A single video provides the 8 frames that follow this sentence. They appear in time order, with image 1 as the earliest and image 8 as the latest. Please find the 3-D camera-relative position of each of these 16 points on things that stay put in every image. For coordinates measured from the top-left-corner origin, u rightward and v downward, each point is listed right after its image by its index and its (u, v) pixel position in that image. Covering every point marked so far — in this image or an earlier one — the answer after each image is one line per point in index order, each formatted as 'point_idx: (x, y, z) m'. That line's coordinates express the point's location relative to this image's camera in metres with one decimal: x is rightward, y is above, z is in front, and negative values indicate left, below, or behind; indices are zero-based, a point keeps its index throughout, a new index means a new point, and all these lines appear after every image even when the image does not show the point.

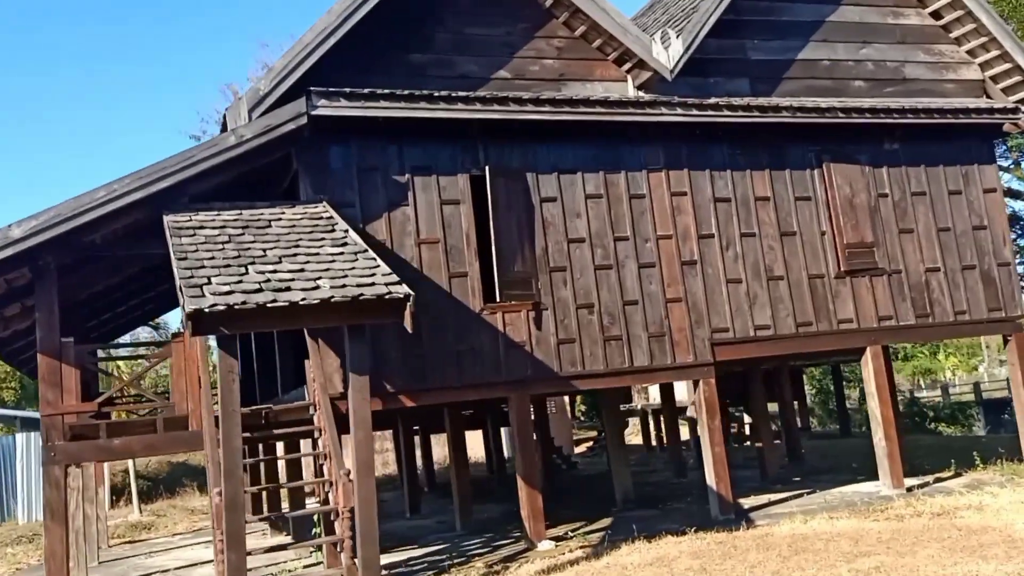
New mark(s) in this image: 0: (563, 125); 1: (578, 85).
0: (+0.7, +2.2, +11.0) m
1: (+0.9, +2.8, +11.4) m
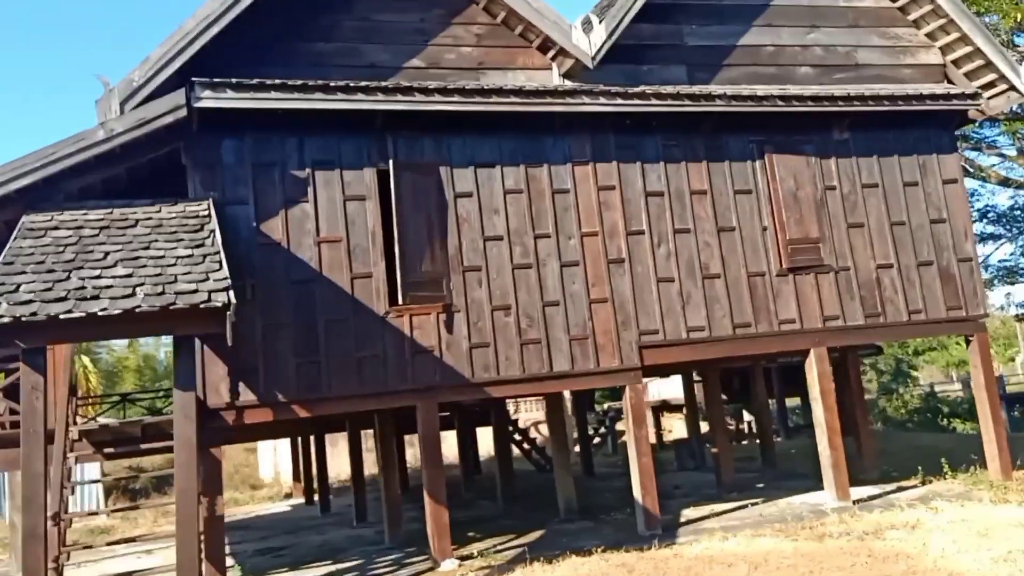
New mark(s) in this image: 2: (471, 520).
0: (-0.4, +2.2, +10.3) m
1: (-0.2, +2.8, +10.7) m
2: (-0.7, -4.1, +14.7) m
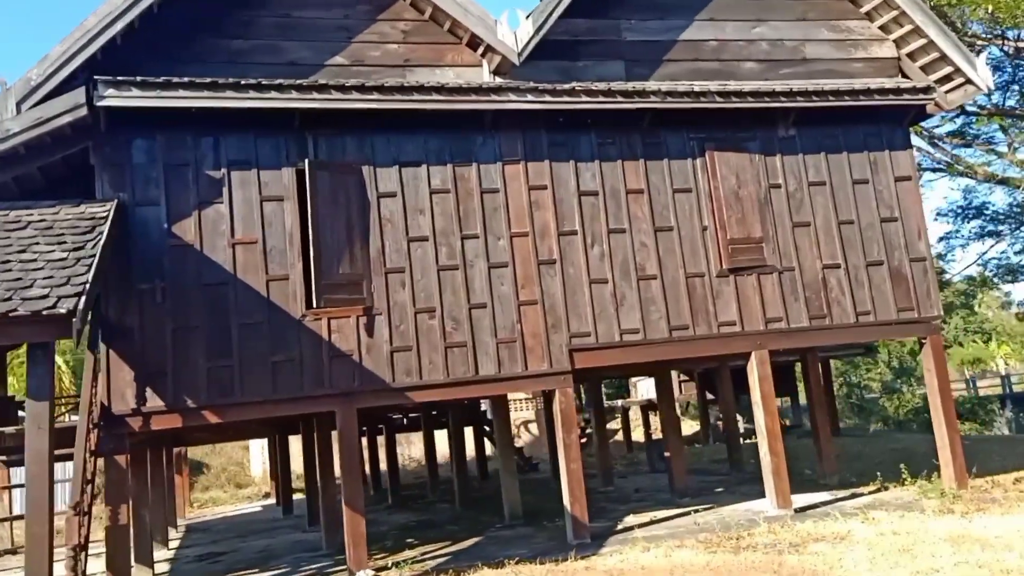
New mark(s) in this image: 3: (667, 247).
0: (-1.3, +2.2, +10.1) m
1: (-1.1, +2.8, +10.4) m
2: (-1.6, -4.1, +14.5) m
3: (+2.1, +0.5, +11.0) m
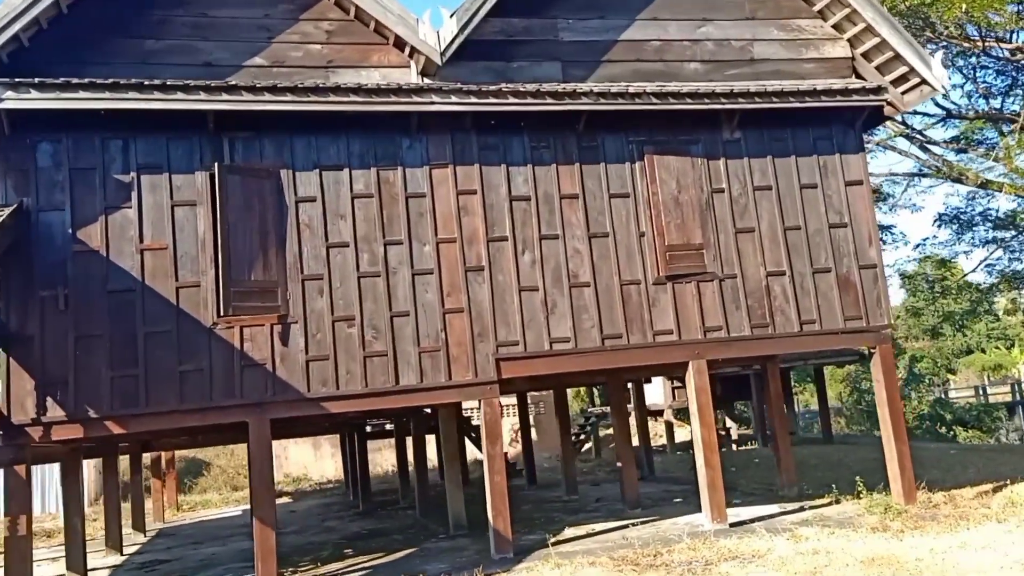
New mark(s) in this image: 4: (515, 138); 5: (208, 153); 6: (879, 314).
0: (-2.3, +2.1, +9.8) m
1: (-2.0, +2.7, +10.2) m
2: (-2.4, -4.2, +14.2) m
3: (+1.2, +0.4, +10.7) m
4: (0.0, +1.9, +10.7) m
5: (-3.5, +1.6, +9.5) m
6: (+5.1, -0.4, +11.4) m
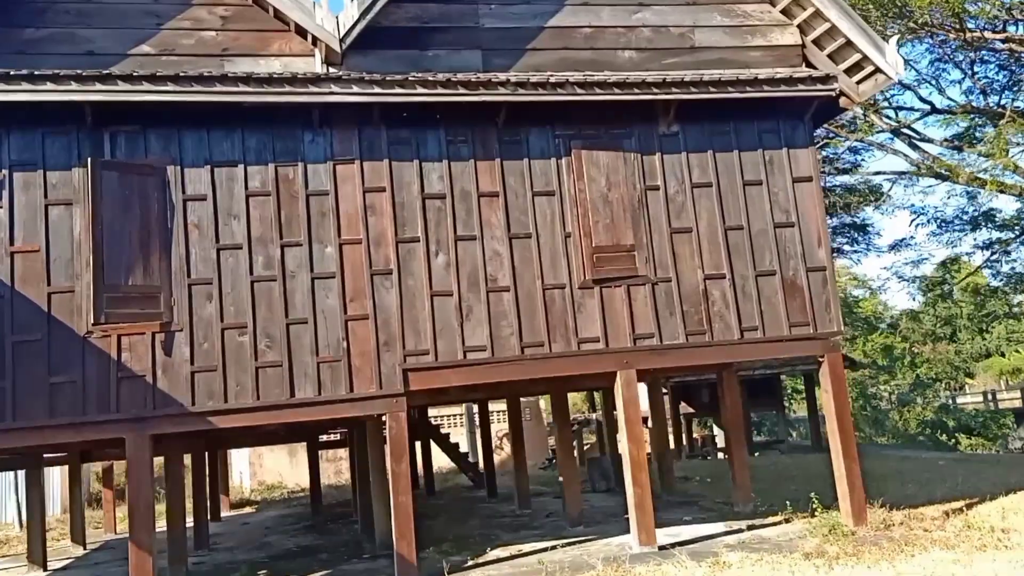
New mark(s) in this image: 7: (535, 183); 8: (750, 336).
0: (-3.3, +2.0, +9.1) m
1: (-3.0, +2.6, +9.5) m
2: (-3.4, -4.3, +13.5) m
3: (+0.1, +0.4, +9.9) m
4: (-1.0, +1.9, +9.9) m
5: (-4.6, +1.5, +8.9) m
6: (+4.1, -0.4, +10.6) m
7: (+0.3, +1.3, +10.1) m
8: (+3.0, -0.6, +10.3) m
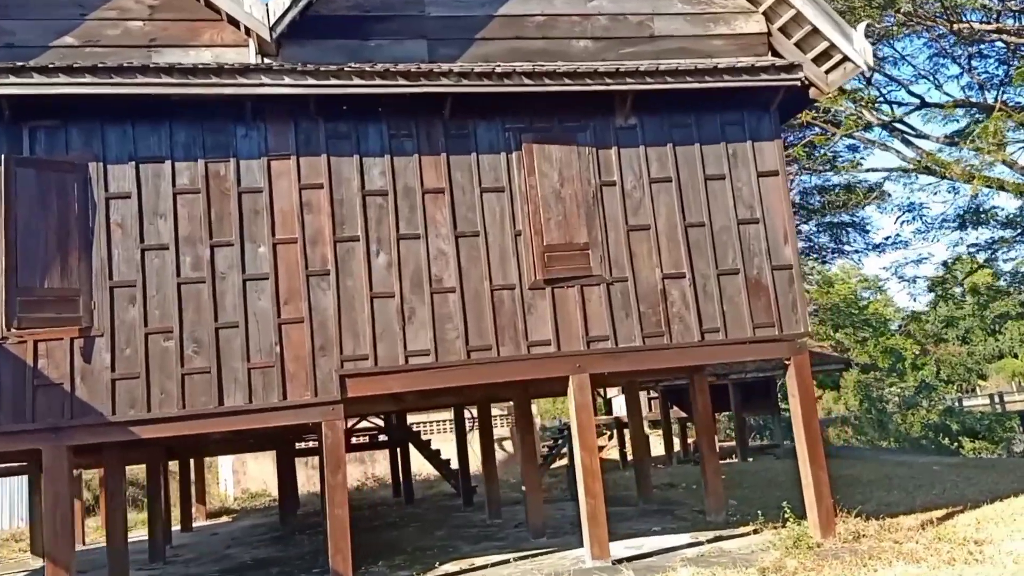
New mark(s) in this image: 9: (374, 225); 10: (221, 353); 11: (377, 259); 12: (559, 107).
0: (-3.9, +2.0, +8.7) m
1: (-3.7, +2.6, +9.0) m
2: (-4.0, -4.3, +13.1) m
3: (-0.5, +0.4, +9.4) m
4: (-1.6, +1.9, +9.5) m
5: (-5.2, +1.5, +8.4) m
6: (+3.4, -0.4, +10.0) m
7: (-0.3, +1.3, +9.6) m
8: (+2.4, -0.6, +9.8) m
9: (-1.6, +0.7, +9.3) m
10: (-3.1, -0.7, +8.7) m
11: (-1.5, +0.3, +9.2) m
12: (+0.6, +2.2, +9.9) m
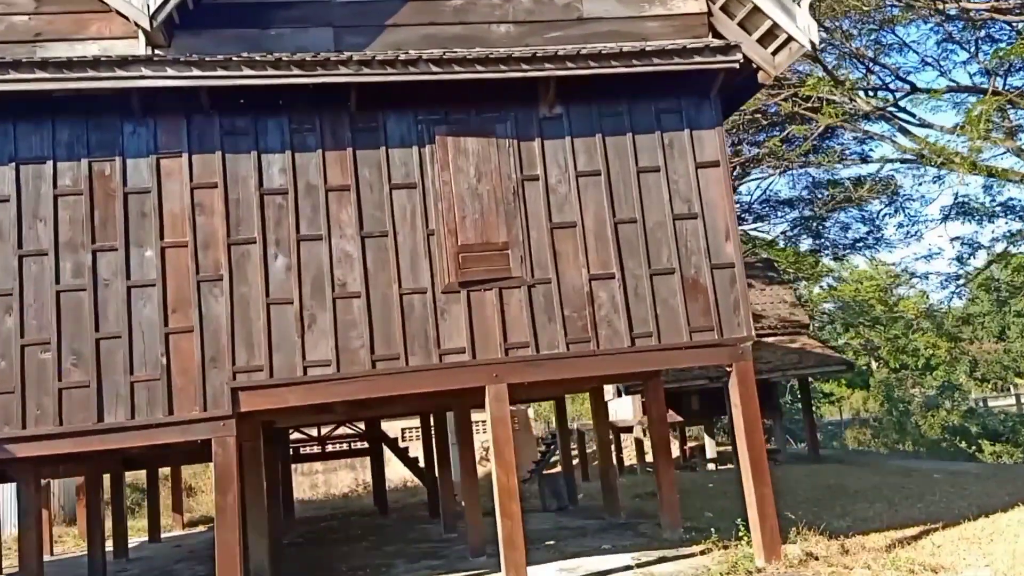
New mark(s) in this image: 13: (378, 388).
0: (-5.0, +1.9, +8.1) m
1: (-4.7, +2.5, +8.5) m
2: (-4.7, -4.4, +12.5) m
3: (-1.4, +0.3, +8.8) m
4: (-2.6, +1.8, +8.9) m
5: (-6.2, +1.4, +7.9) m
6: (+2.5, -0.4, +9.2) m
7: (-1.3, +1.2, +9.0) m
8: (+1.4, -0.6, +9.0) m
9: (-2.5, +0.7, +8.7) m
10: (-4.0, -0.8, +8.1) m
11: (-2.5, +0.3, +8.6) m
12: (-0.4, +2.2, +9.2) m
13: (-1.4, -1.0, +8.6) m
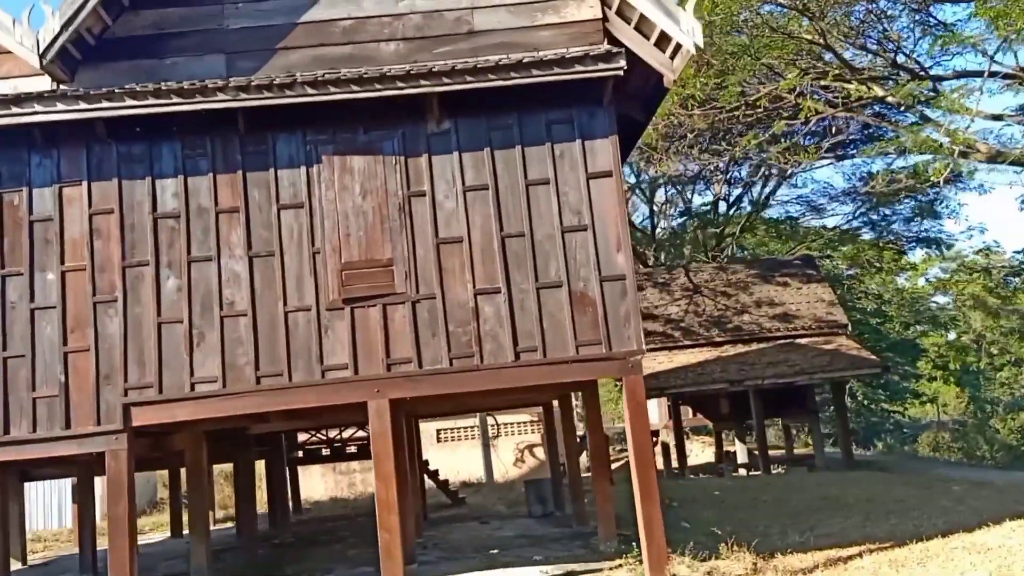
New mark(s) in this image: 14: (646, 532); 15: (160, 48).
0: (-6.3, +1.7, +8.8) m
1: (-6.0, +2.3, +9.2) m
2: (-5.5, -4.7, +13.2) m
3: (-2.7, +0.1, +9.1) m
4: (-3.9, +1.6, +9.3) m
5: (-7.6, +1.1, +8.8) m
6: (+1.3, -0.5, +9.0) m
7: (-2.6, +1.0, +9.2) m
8: (+0.2, -0.8, +9.0) m
9: (-3.8, +0.4, +9.1) m
10: (-5.4, -1.0, +8.7) m
11: (-3.8, 0.0, +9.0) m
12: (-1.7, +2.0, +9.4) m
13: (-2.7, -1.2, +8.8) m
14: (+1.4, -2.6, +8.7) m
15: (-4.0, +2.7, +9.4) m
